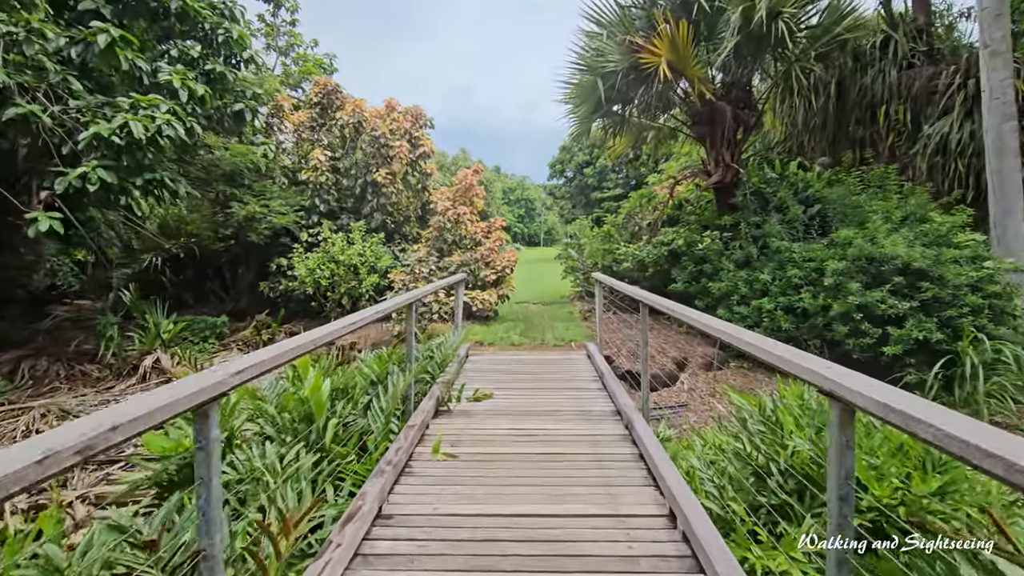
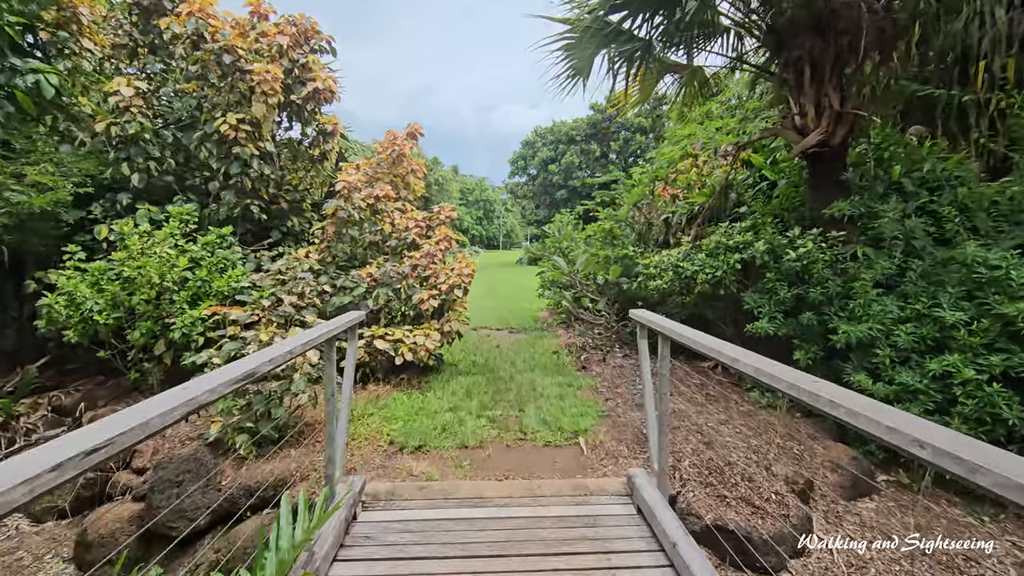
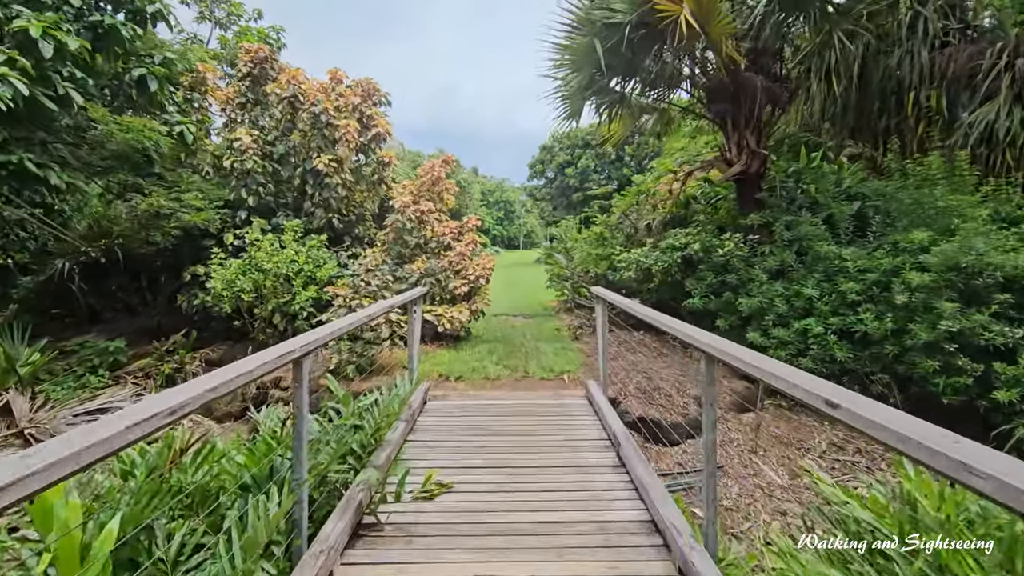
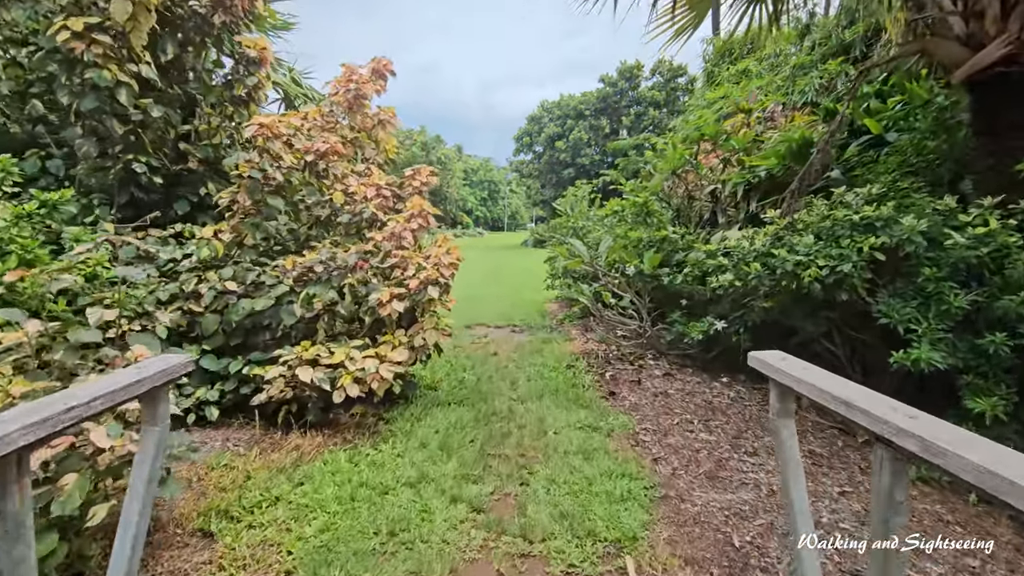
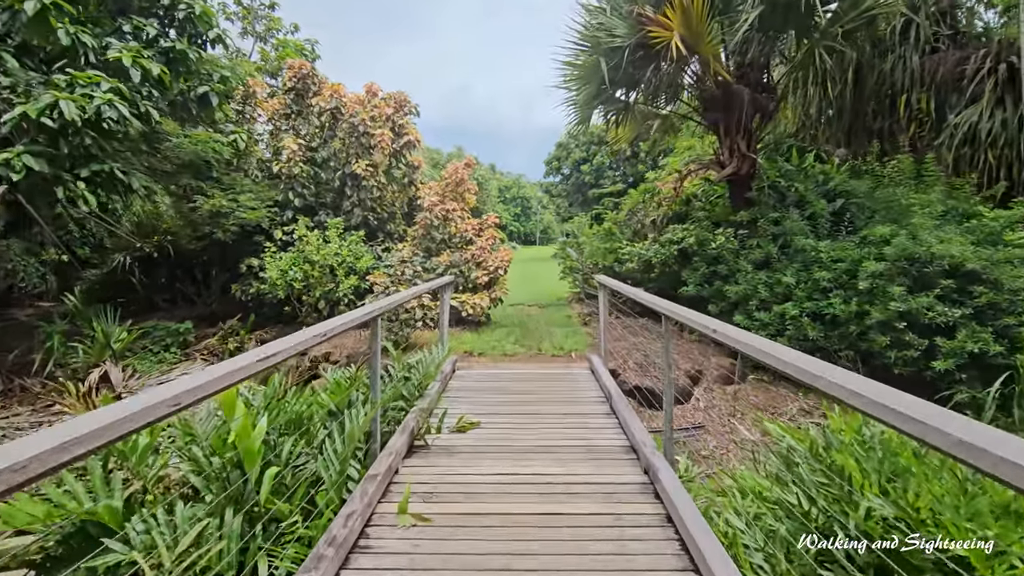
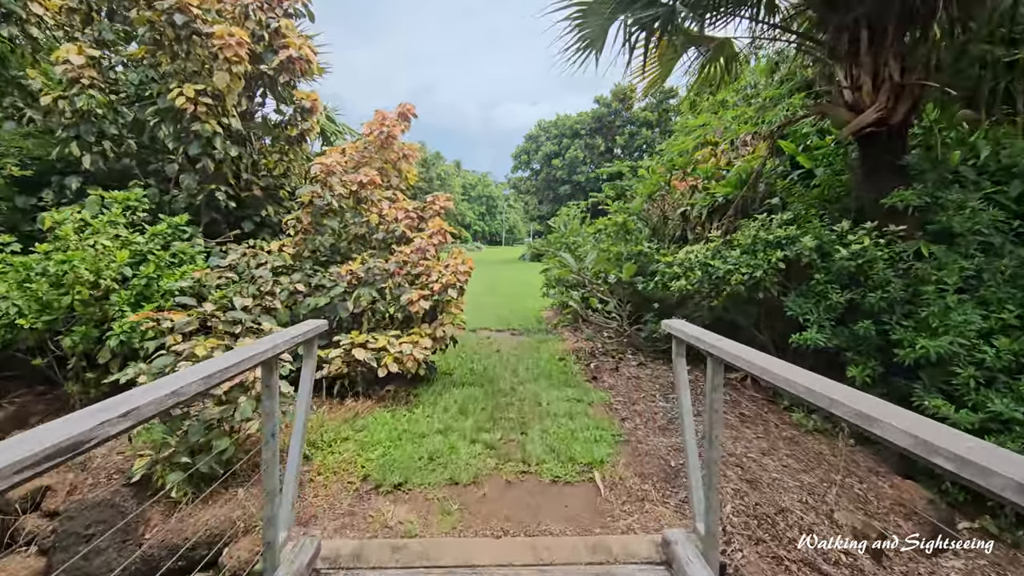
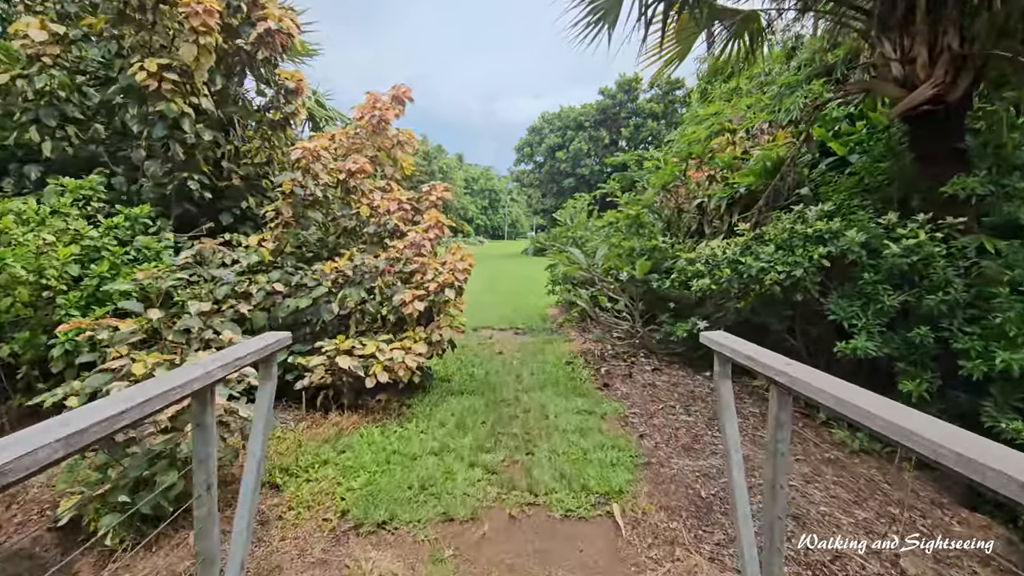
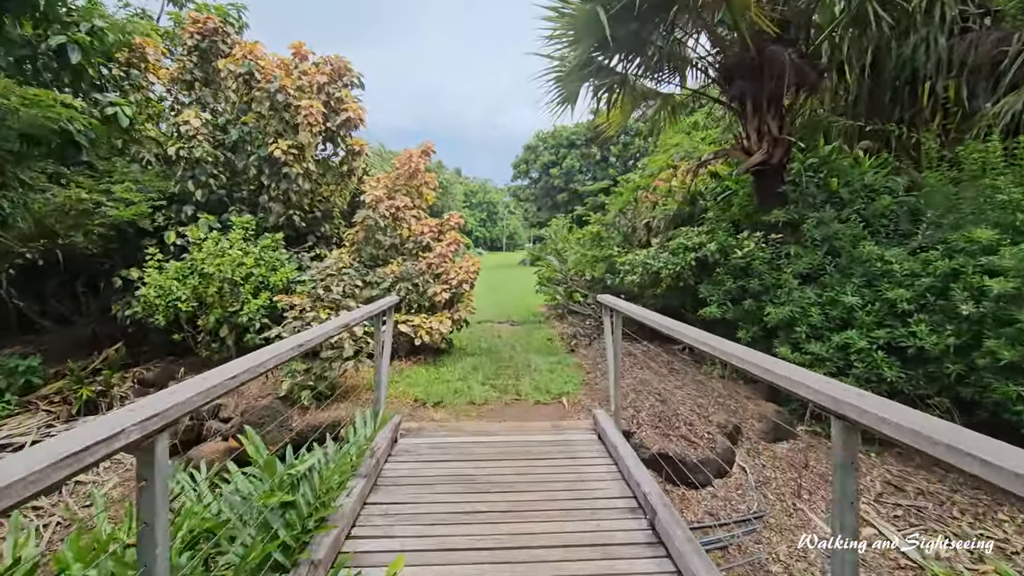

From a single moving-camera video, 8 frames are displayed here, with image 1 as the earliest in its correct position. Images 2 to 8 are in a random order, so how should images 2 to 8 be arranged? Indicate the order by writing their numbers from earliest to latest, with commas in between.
5, 3, 8, 2, 6, 7, 4
